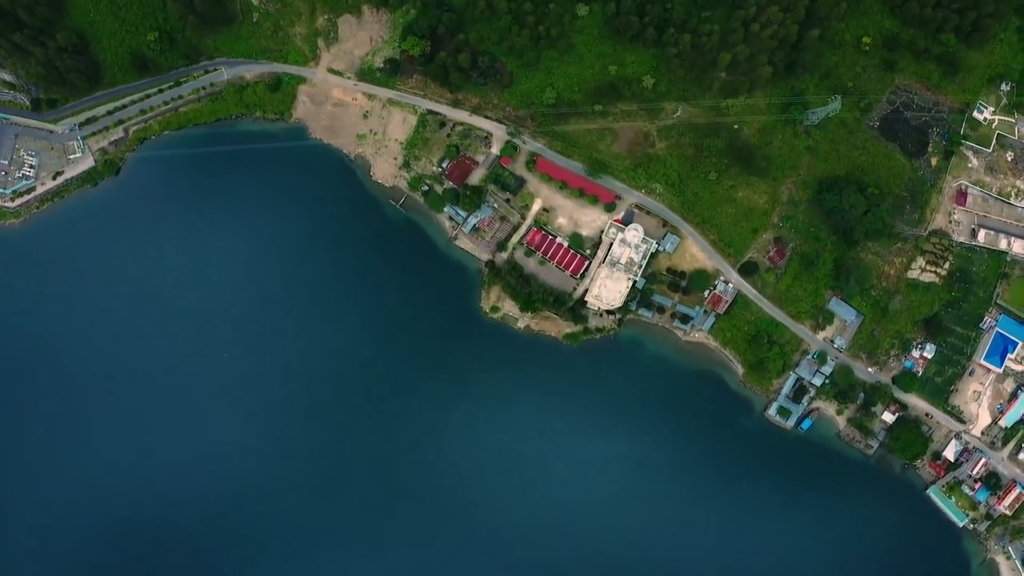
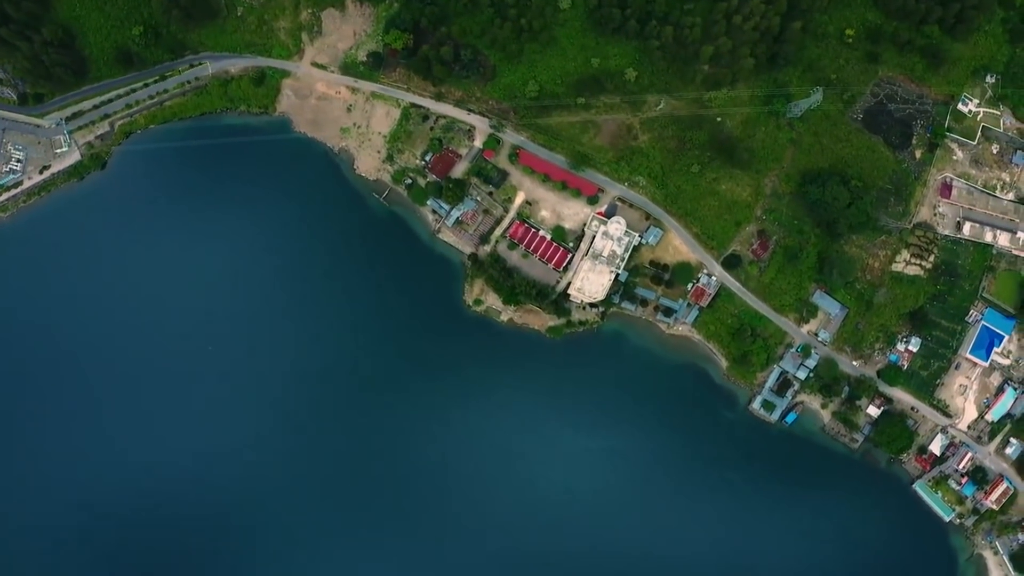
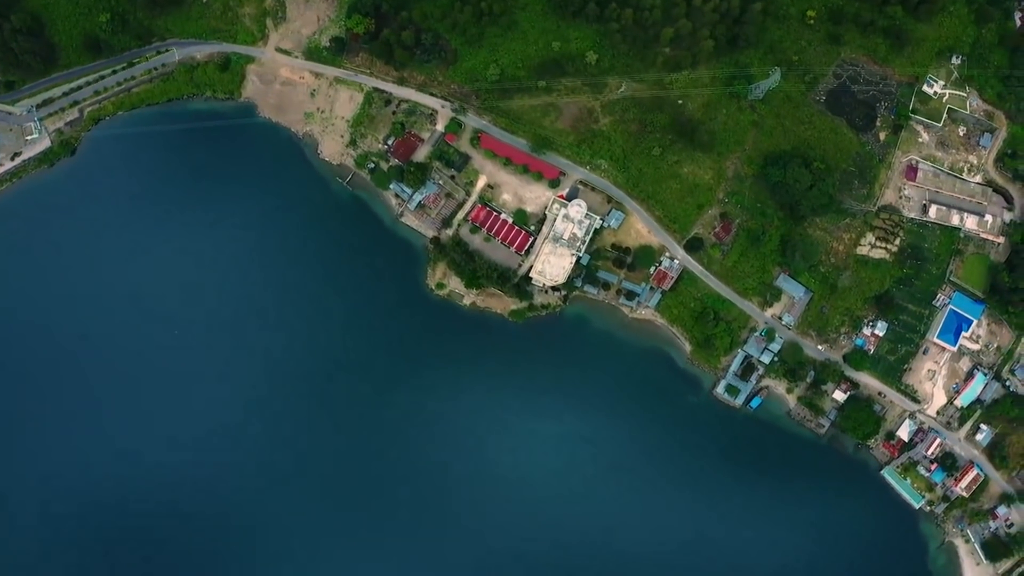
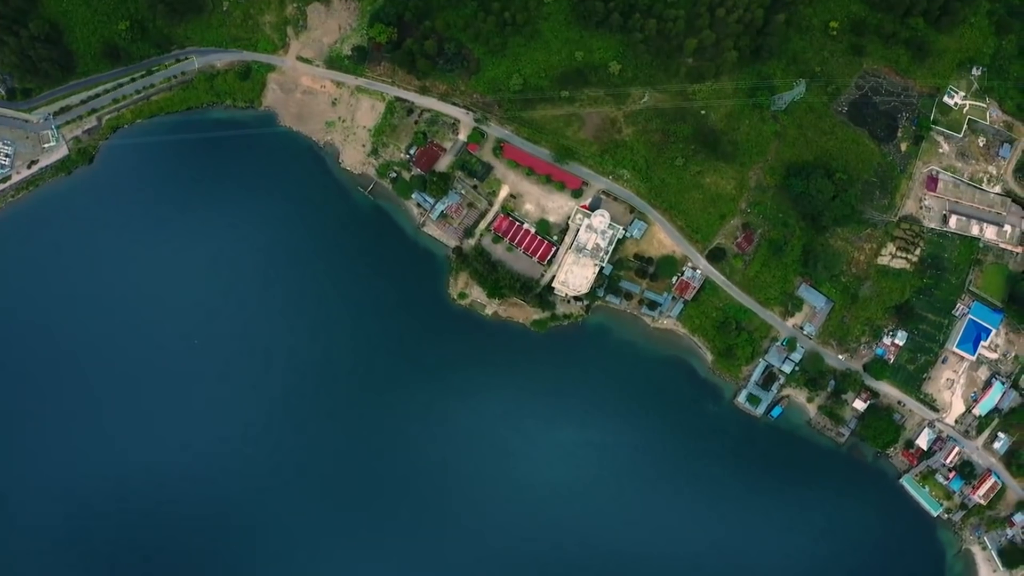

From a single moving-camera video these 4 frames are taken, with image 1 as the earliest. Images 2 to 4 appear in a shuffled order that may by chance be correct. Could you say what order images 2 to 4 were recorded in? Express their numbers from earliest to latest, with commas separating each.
2, 4, 3
